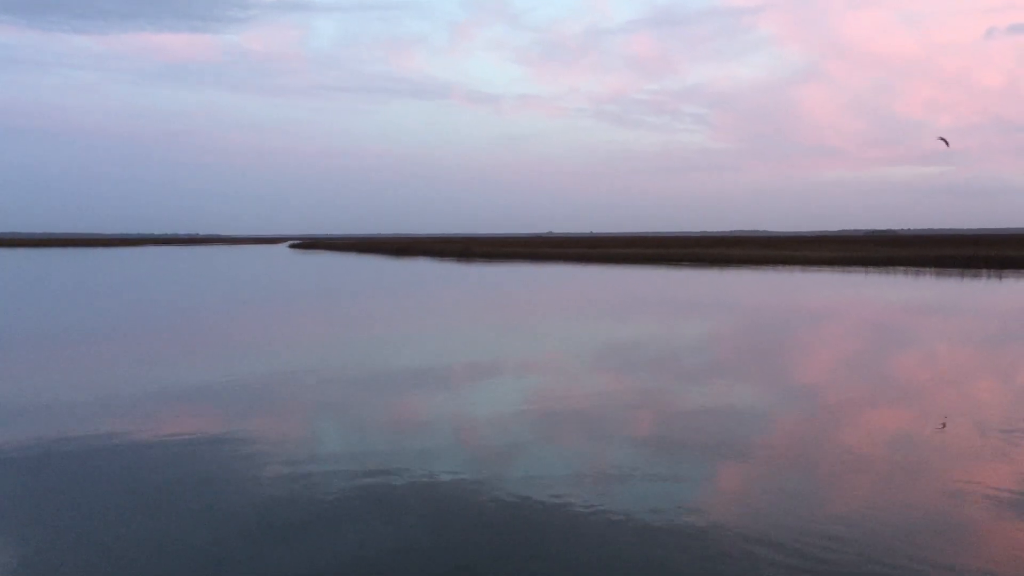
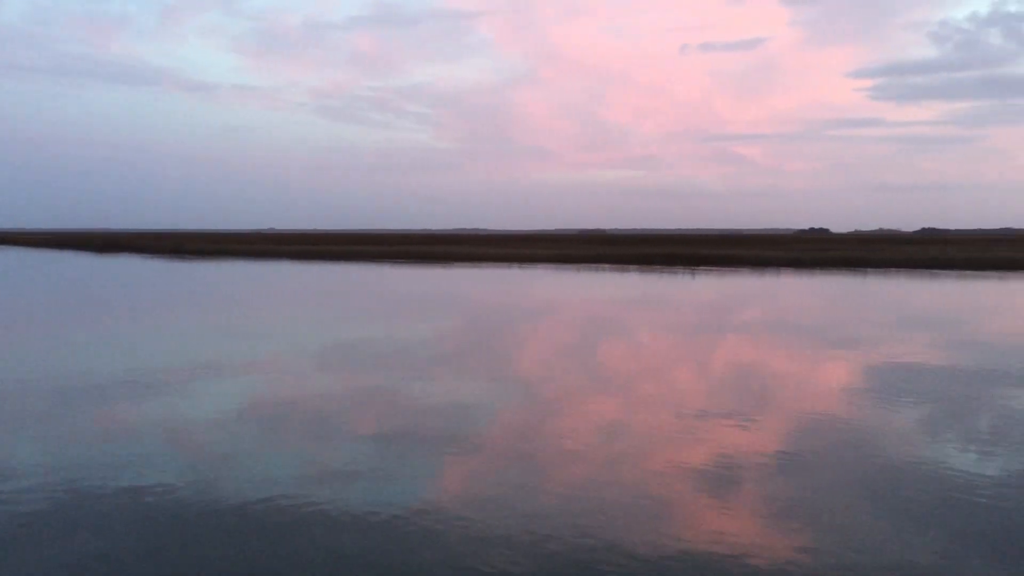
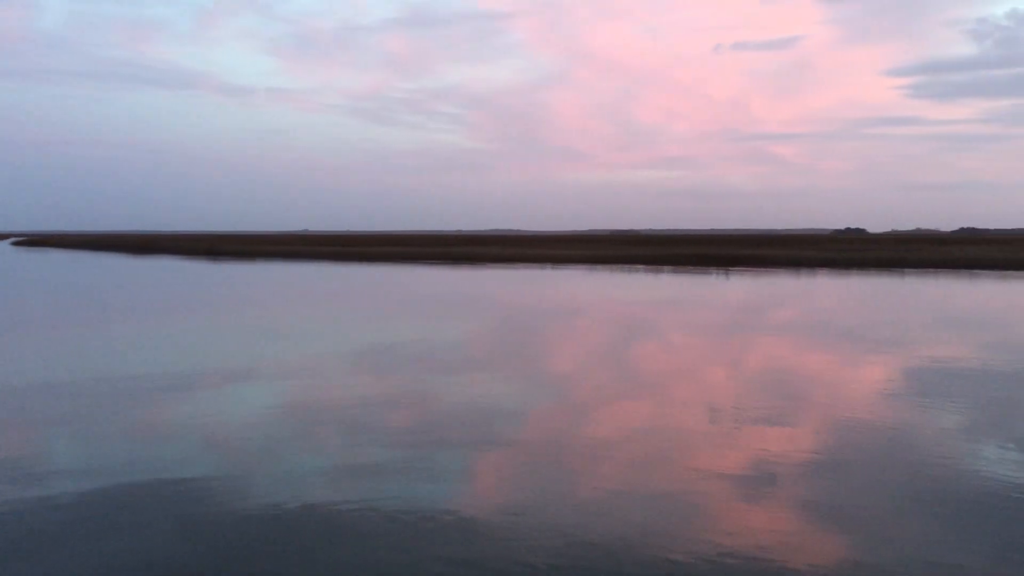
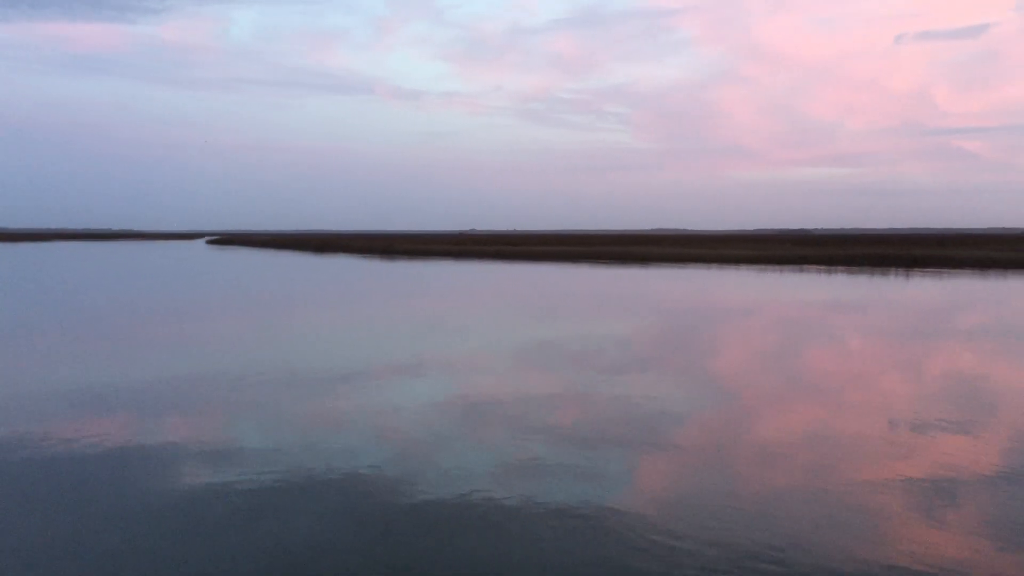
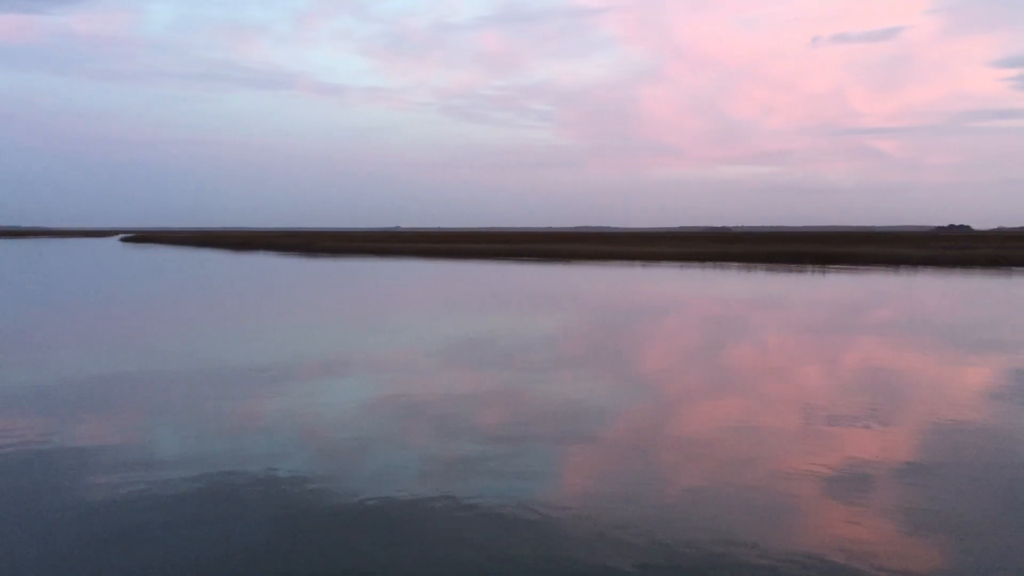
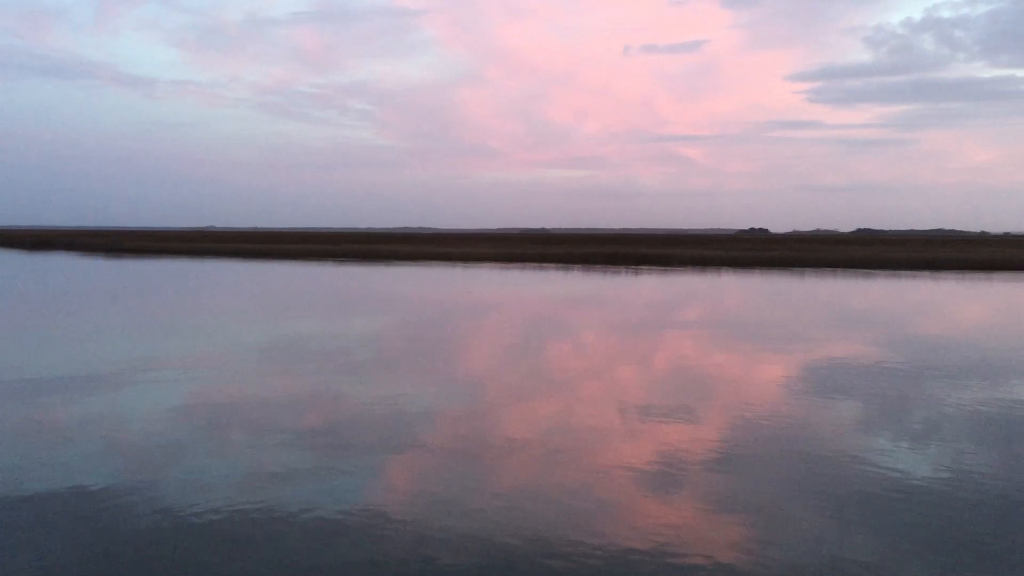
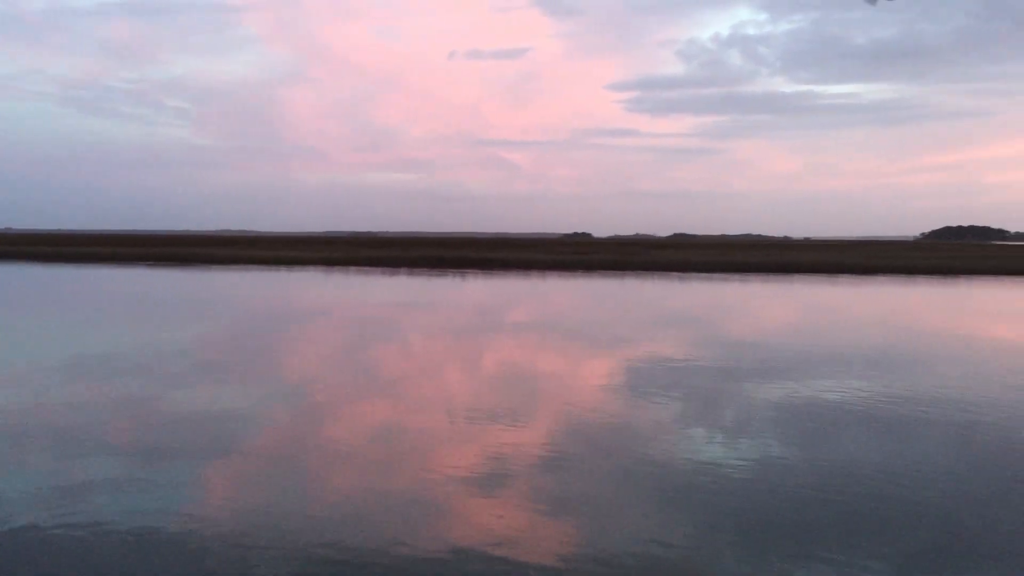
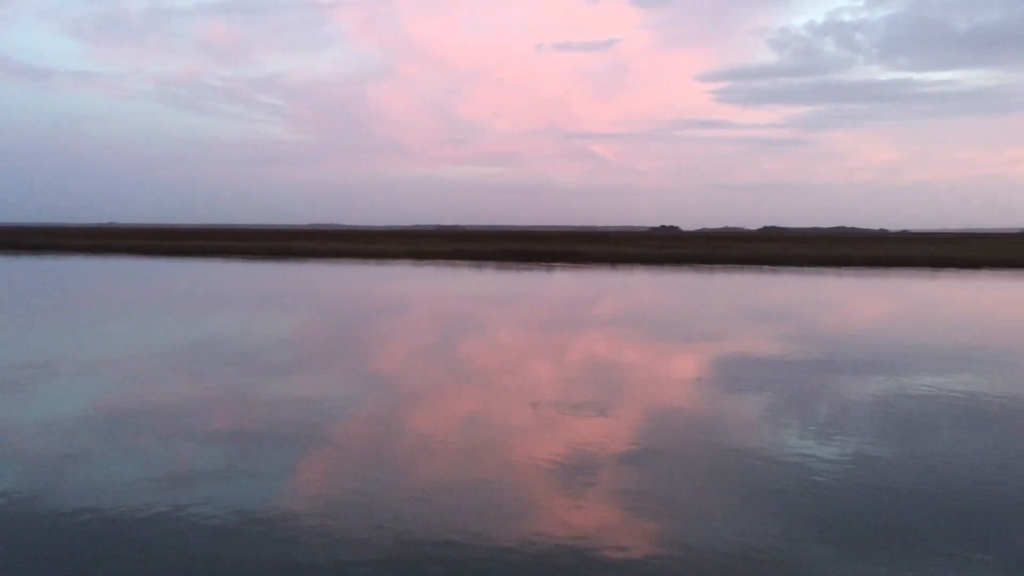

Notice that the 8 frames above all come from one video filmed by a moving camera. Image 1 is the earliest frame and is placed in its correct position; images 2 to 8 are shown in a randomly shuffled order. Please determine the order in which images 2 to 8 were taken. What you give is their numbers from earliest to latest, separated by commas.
4, 5, 3, 2, 6, 8, 7
